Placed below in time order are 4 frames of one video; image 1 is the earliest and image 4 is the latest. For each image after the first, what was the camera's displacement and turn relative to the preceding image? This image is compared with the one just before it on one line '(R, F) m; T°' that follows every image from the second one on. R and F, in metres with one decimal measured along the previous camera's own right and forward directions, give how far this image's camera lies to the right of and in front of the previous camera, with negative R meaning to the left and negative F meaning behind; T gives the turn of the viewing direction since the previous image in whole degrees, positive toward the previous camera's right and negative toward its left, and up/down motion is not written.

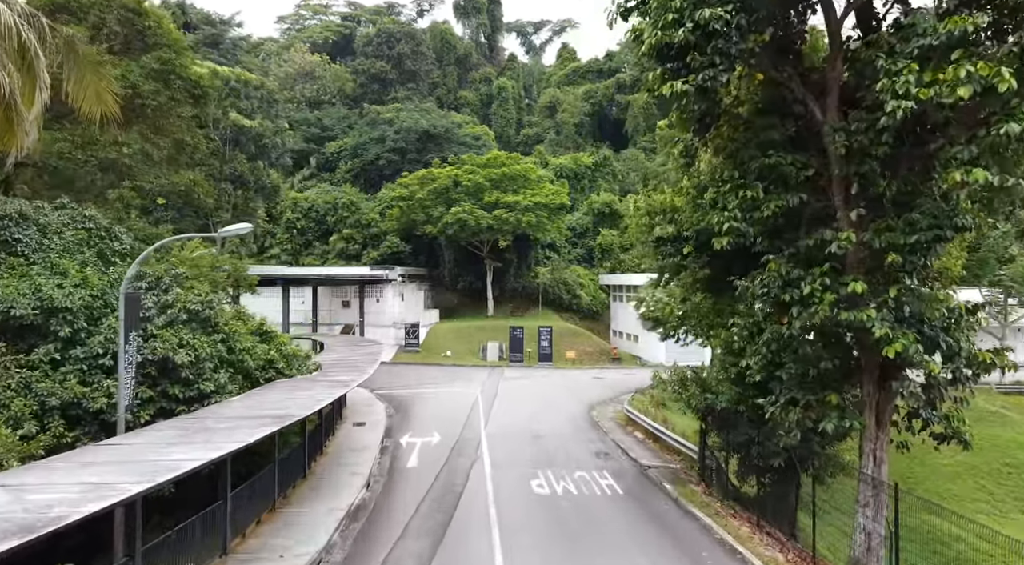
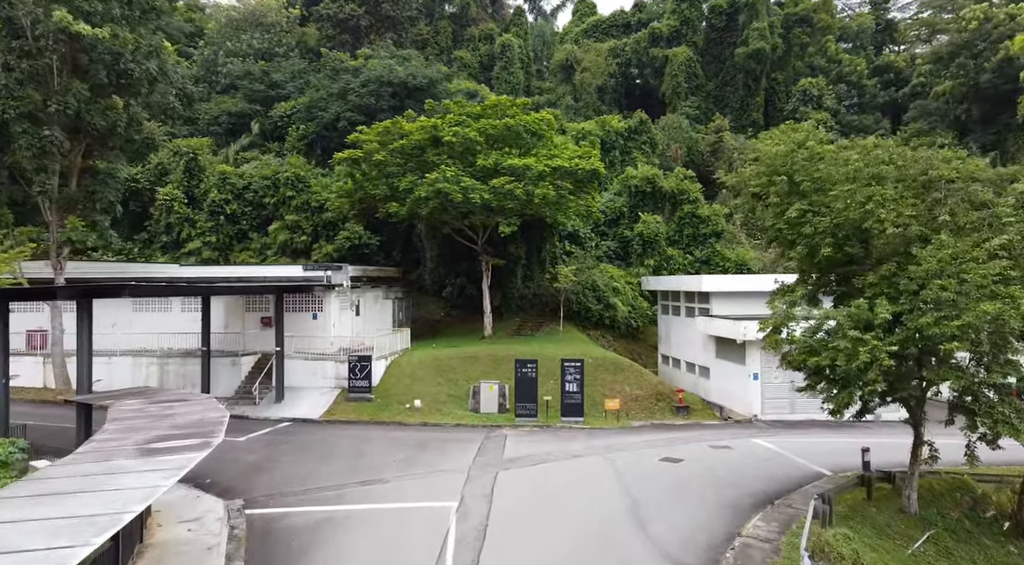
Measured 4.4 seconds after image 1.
(0.0, +13.4) m; -1°
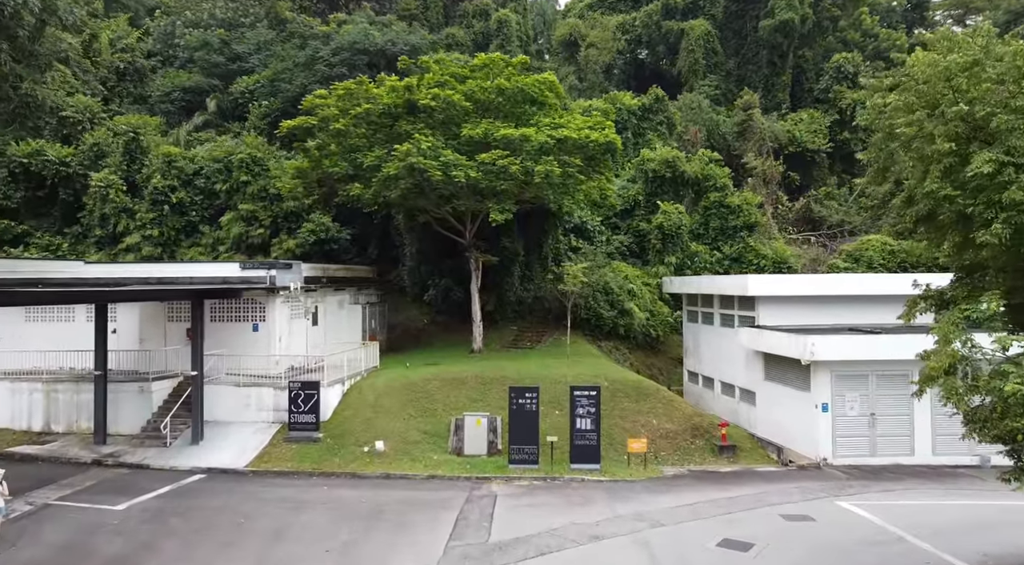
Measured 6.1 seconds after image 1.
(+0.2, +5.5) m; 0°
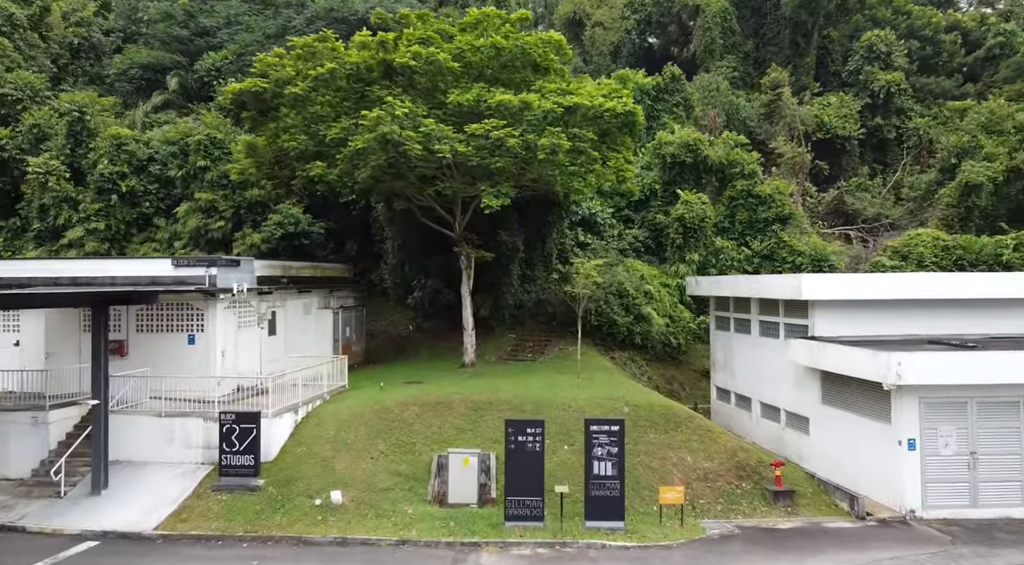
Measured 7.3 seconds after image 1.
(0.0, +4.0) m; 0°
